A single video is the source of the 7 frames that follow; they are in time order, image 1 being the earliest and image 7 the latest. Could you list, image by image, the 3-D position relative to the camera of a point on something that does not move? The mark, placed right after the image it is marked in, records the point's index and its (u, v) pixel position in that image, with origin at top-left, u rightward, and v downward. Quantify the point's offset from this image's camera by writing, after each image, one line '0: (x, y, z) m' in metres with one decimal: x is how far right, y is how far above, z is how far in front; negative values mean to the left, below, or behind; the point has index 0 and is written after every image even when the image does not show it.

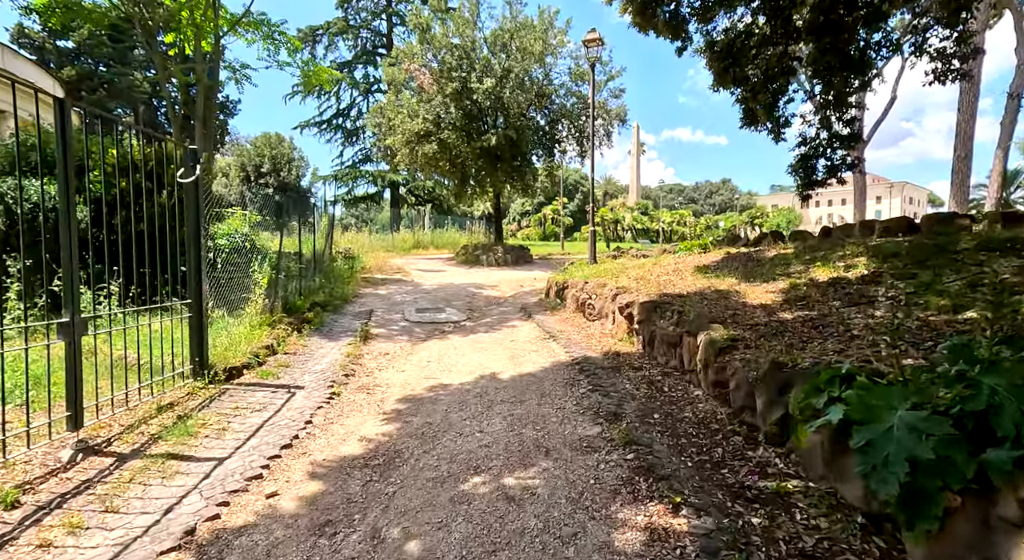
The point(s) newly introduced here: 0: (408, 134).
0: (-3.3, +4.7, +16.7) m
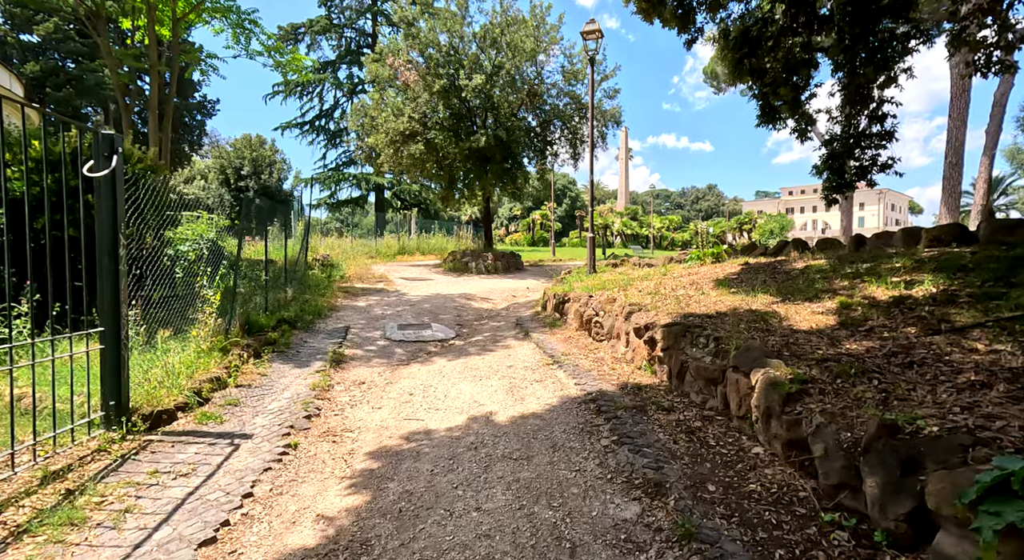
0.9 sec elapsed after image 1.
0: (-3.6, +4.4, +15.8) m
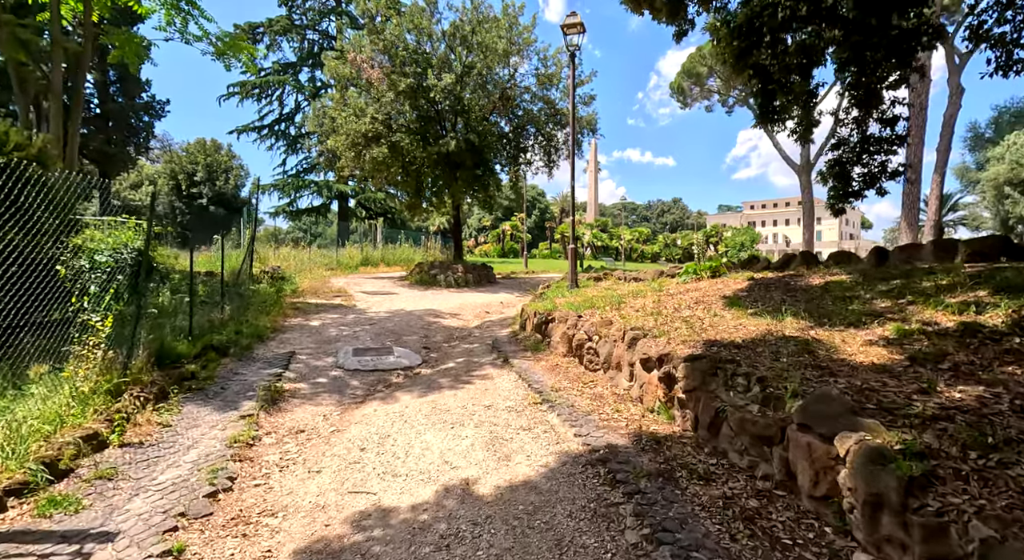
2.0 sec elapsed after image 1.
0: (-4.4, +4.1, +14.7) m
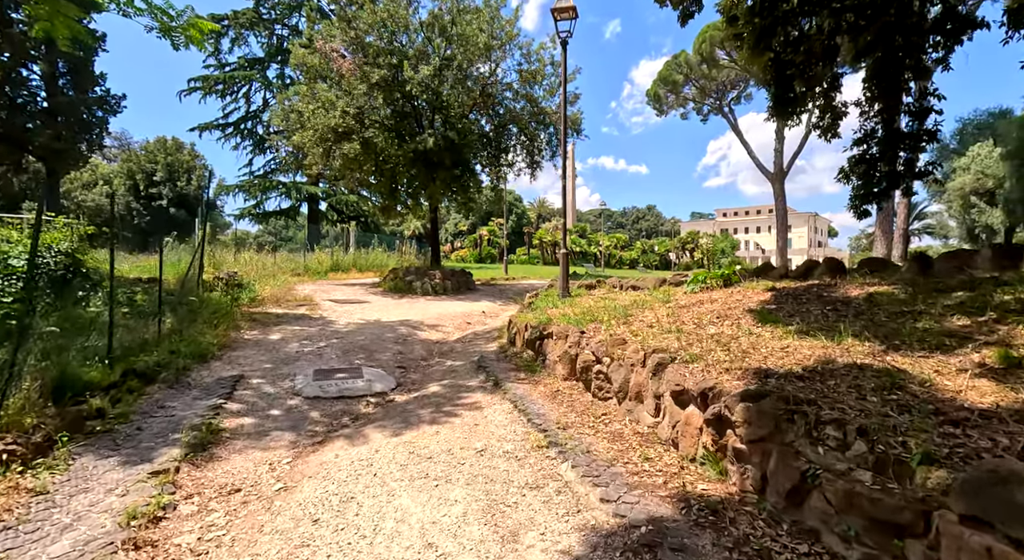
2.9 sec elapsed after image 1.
0: (-4.9, +3.9, +13.6) m
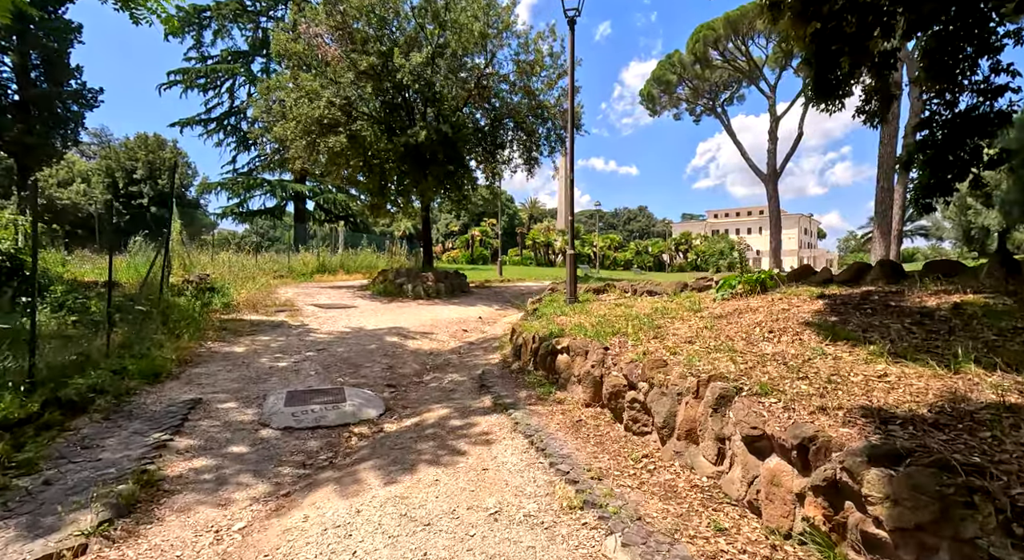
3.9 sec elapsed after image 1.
0: (-5.0, +3.8, +12.7) m
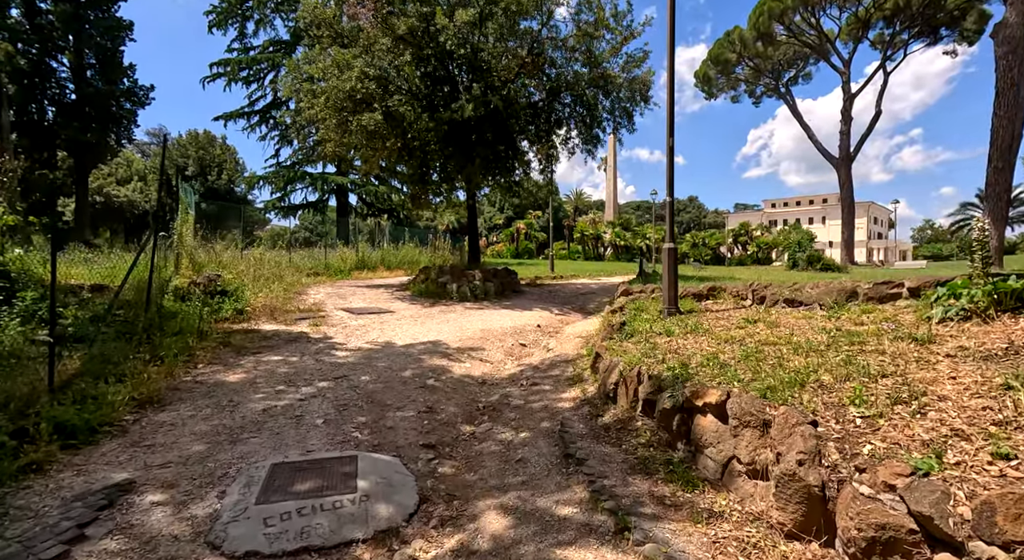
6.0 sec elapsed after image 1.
0: (-3.7, +3.8, +11.1) m
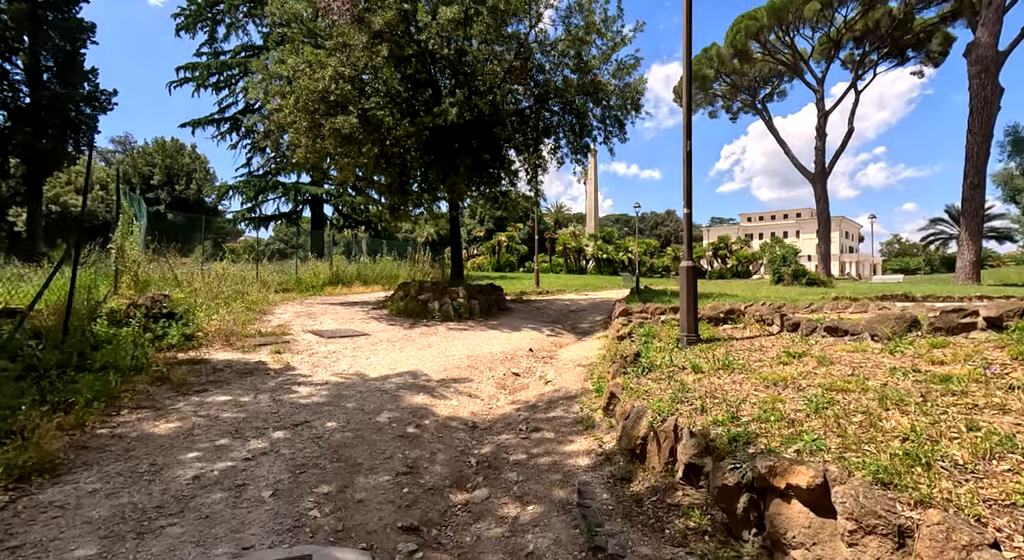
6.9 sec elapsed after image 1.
0: (-3.9, +3.5, +10.2) m
